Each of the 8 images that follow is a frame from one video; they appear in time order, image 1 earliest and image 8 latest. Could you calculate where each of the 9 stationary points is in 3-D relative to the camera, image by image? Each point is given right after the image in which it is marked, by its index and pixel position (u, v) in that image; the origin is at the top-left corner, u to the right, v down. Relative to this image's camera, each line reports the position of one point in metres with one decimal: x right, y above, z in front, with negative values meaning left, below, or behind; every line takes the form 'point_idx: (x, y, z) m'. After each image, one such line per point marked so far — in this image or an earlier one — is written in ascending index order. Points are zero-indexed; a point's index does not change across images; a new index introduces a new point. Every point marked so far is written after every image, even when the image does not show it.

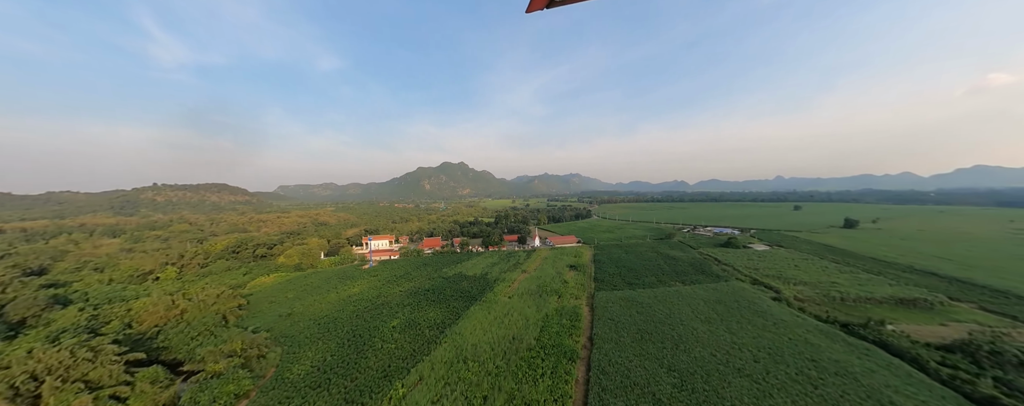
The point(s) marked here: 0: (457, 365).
0: (-2.8, -7.8, +13.7) m
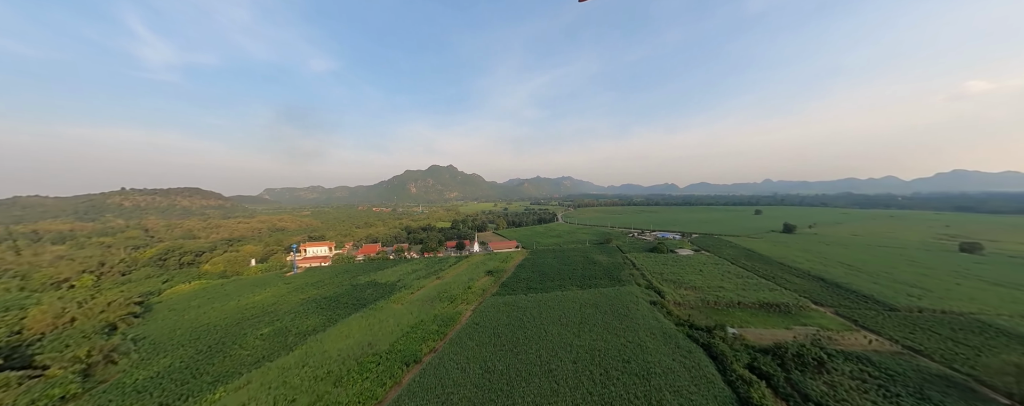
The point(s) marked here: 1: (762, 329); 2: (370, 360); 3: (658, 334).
0: (-11.4, -8.6, +14.5) m
1: (+16.6, -8.4, +18.7) m
2: (-7.7, -8.5, +15.3) m
3: (+9.3, -8.3, +17.9) m
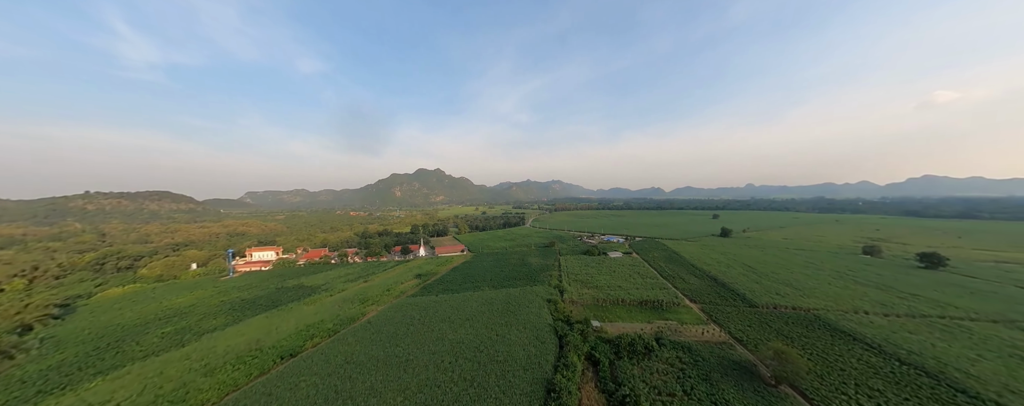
0: (-19.4, -9.1, +16.2) m
1: (+8.4, -9.0, +21.1) m
2: (-15.7, -9.1, +17.0) m
3: (+1.1, -9.0, +20.0) m
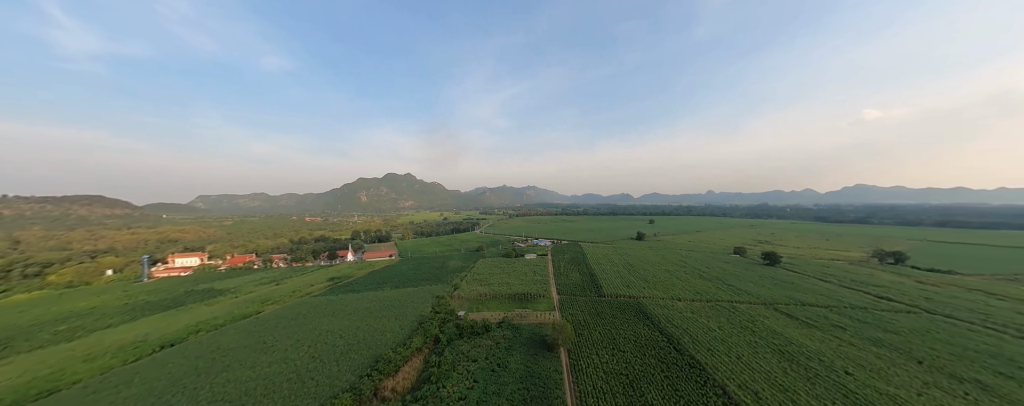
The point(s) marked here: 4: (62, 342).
0: (-29.9, -9.9, +18.5) m
1: (-2.4, -10.0, +25.4) m
2: (-26.2, -9.9, +19.6) m
3: (-9.6, -9.9, +23.9) m
4: (-31.6, -9.8, +19.9) m
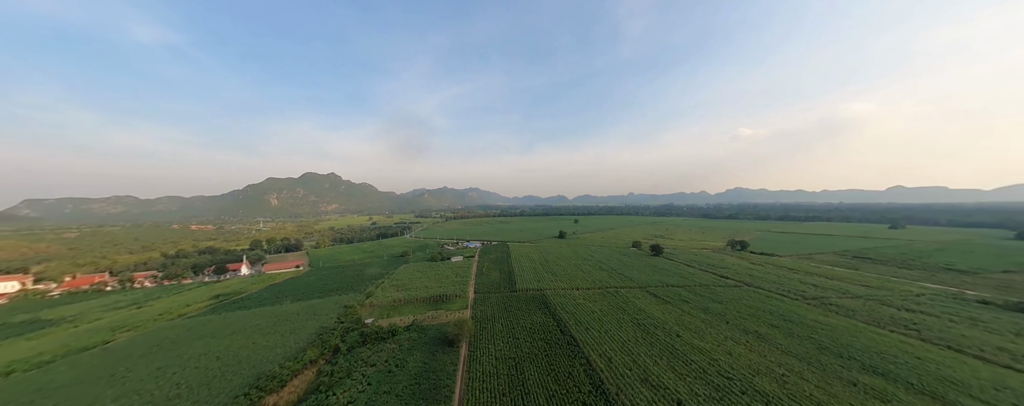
0: (-36.0, -10.6, +13.0) m
1: (-10.6, -10.4, +25.5) m
2: (-32.7, -10.5, +14.9) m
3: (-17.3, -10.4, +22.5) m
4: (-38.0, -10.5, +14.0) m
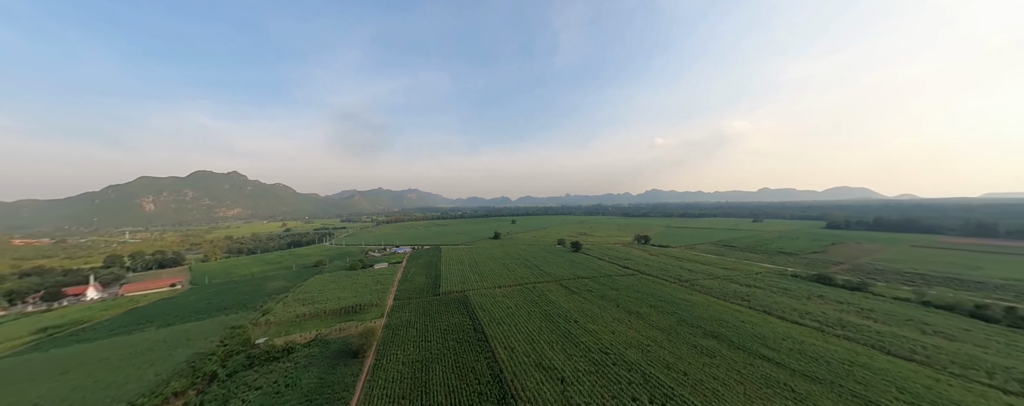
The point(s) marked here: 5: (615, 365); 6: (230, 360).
0: (-40.3, -11.2, +6.0) m
1: (-18.0, -10.9, +23.4) m
2: (-37.4, -11.1, +8.5) m
3: (-23.9, -10.9, +19.0) m
4: (-42.4, -11.2, +6.5) m
5: (+6.2, -9.8, +17.1) m
6: (-19.4, -10.9, +19.5) m
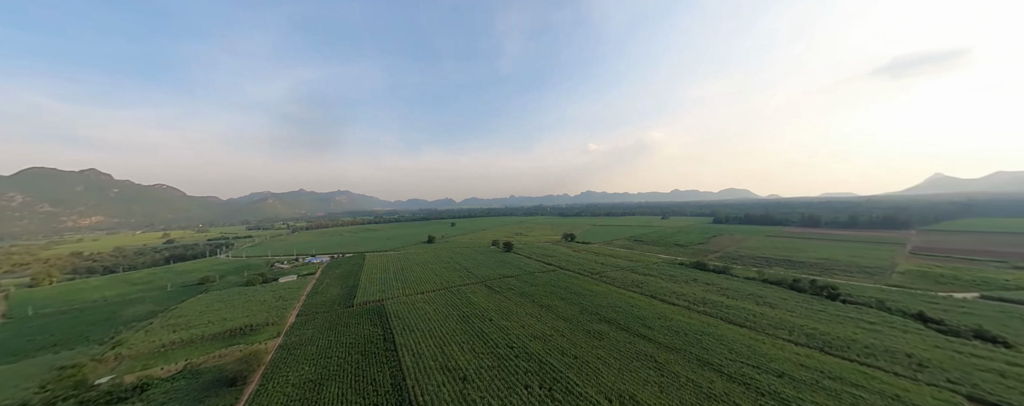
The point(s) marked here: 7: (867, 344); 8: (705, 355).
0: (-43.1, -11.9, -1.8) m
1: (-24.7, -11.4, +19.7) m
2: (-40.8, -11.8, +1.2) m
3: (-29.7, -11.5, +14.2) m
4: (-45.3, -11.9, -1.7) m
5: (+0.3, -10.1, +18.3) m
6: (-25.3, -11.4, +15.6) m
7: (+25.0, -9.9, +19.9) m
8: (+12.5, -9.8, +18.2) m
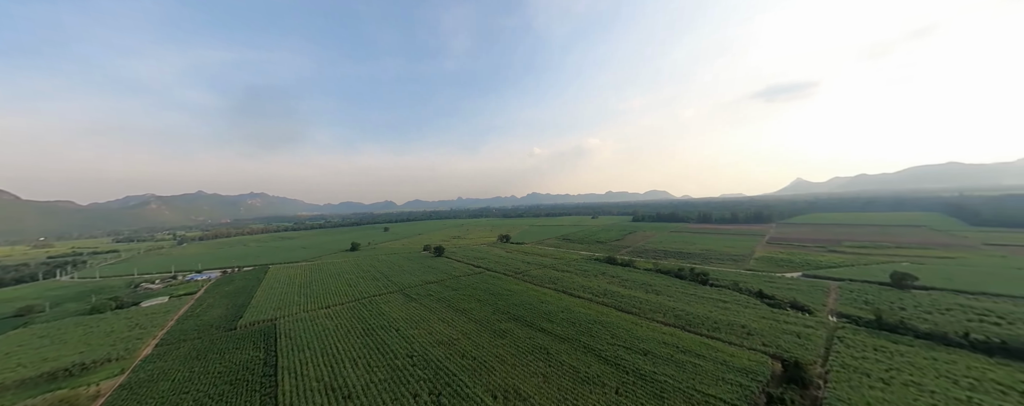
0: (-45.2, -12.6, -9.8) m
1: (-31.1, -12.1, +14.8) m
2: (-43.5, -12.6, -6.4) m
3: (-35.0, -12.2, +8.5) m
4: (-47.4, -12.7, -10.1) m
5: (-6.4, -10.5, +18.1) m
6: (-30.9, -12.1, +10.6) m
7: (+17.6, -10.1, +24.2) m
8: (+5.7, -10.1, +20.3) m
